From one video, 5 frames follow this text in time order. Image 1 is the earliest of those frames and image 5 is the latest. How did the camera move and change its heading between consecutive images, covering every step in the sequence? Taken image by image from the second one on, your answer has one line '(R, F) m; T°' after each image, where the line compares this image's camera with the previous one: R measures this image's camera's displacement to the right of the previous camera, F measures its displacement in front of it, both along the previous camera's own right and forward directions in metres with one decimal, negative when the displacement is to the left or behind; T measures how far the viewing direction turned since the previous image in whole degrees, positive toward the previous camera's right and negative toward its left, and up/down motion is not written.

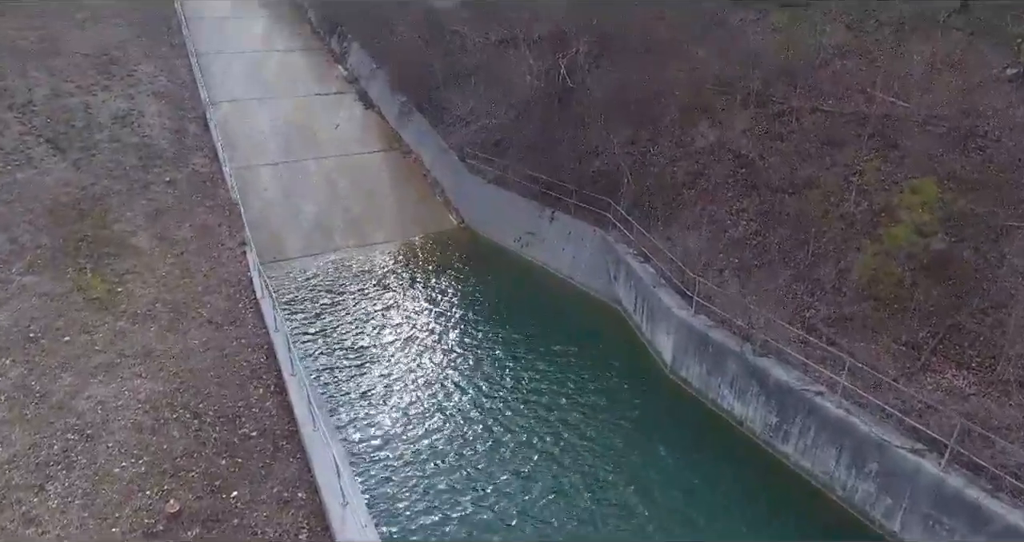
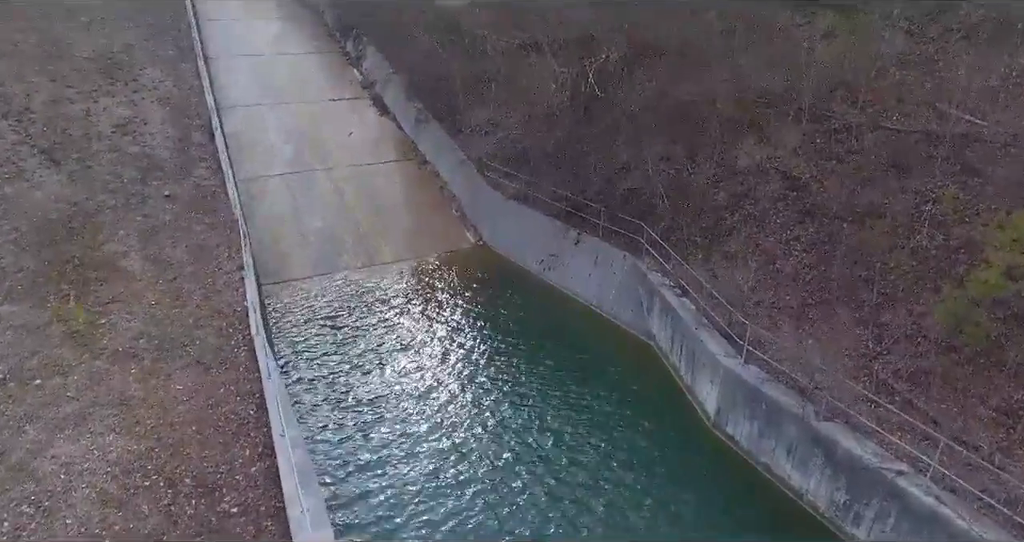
(-0.1, +1.6) m; -2°
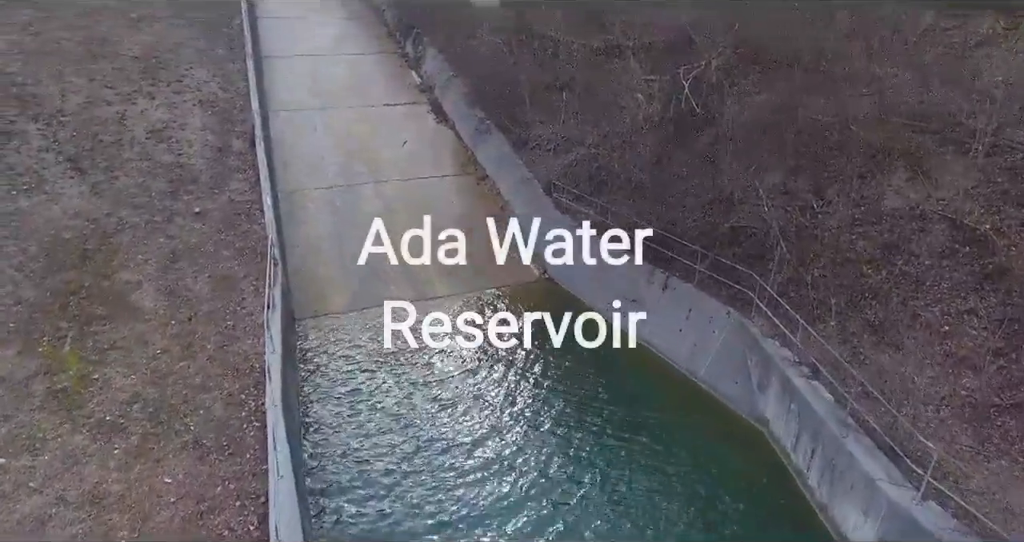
(-0.6, +3.0) m; -5°
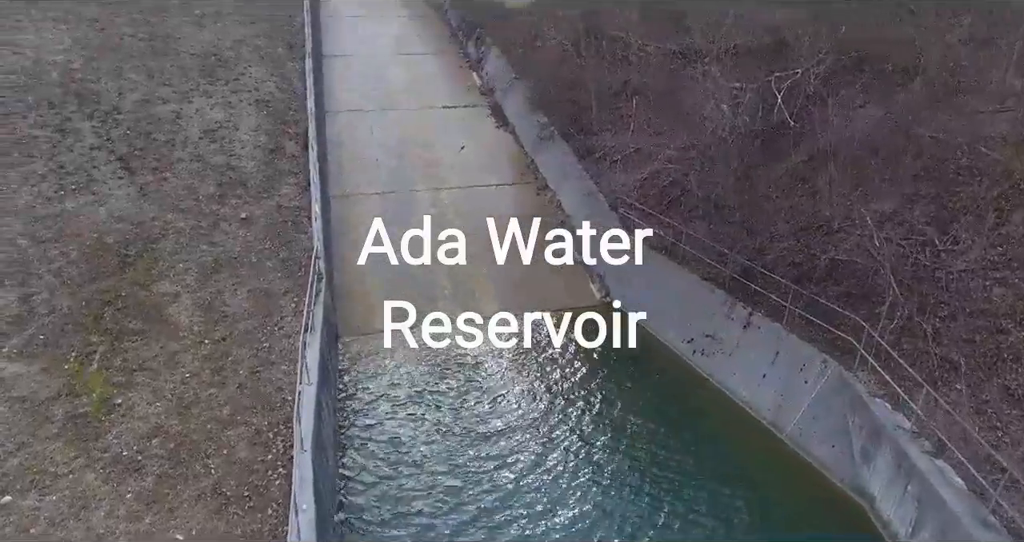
(-0.3, +1.5) m; -5°
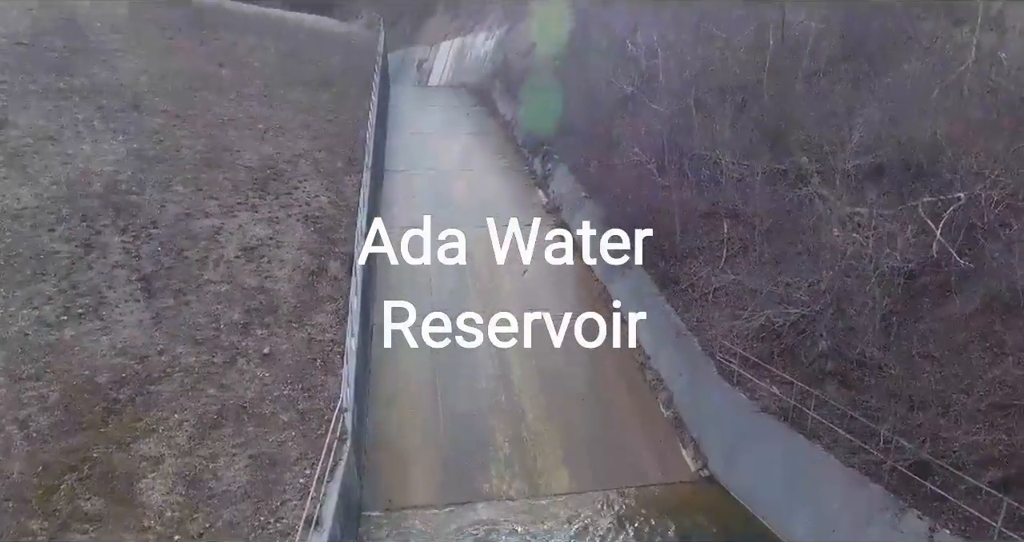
(-0.4, +3.1) m; -5°
